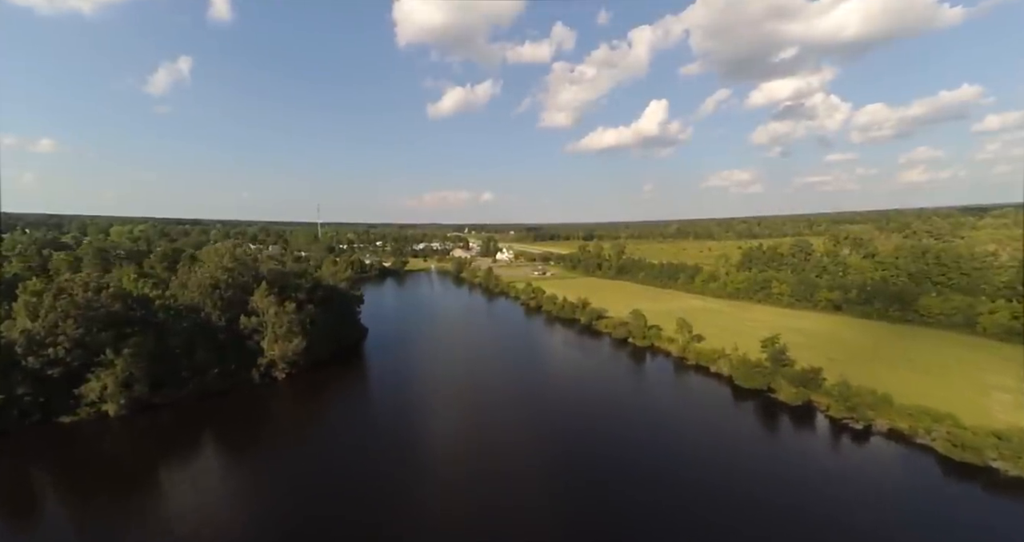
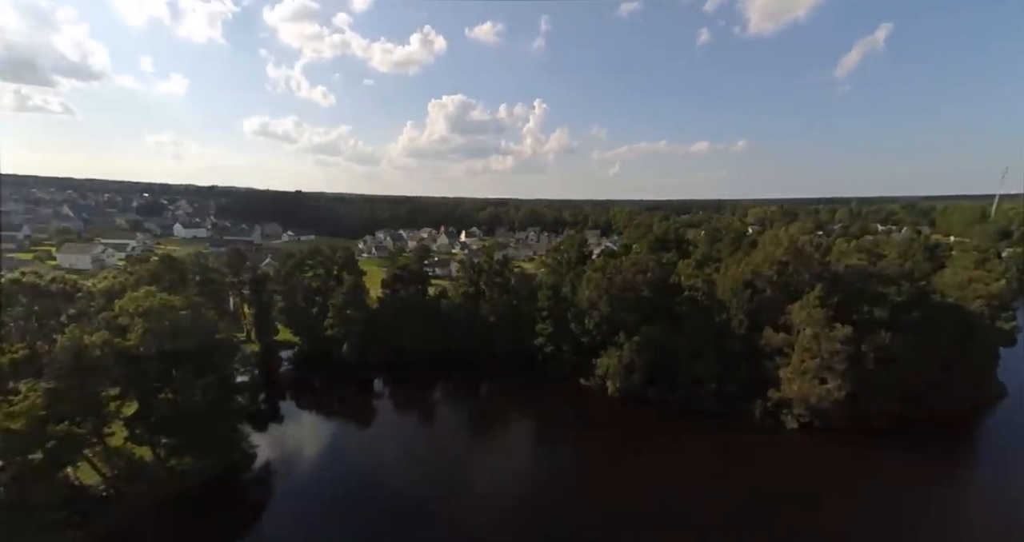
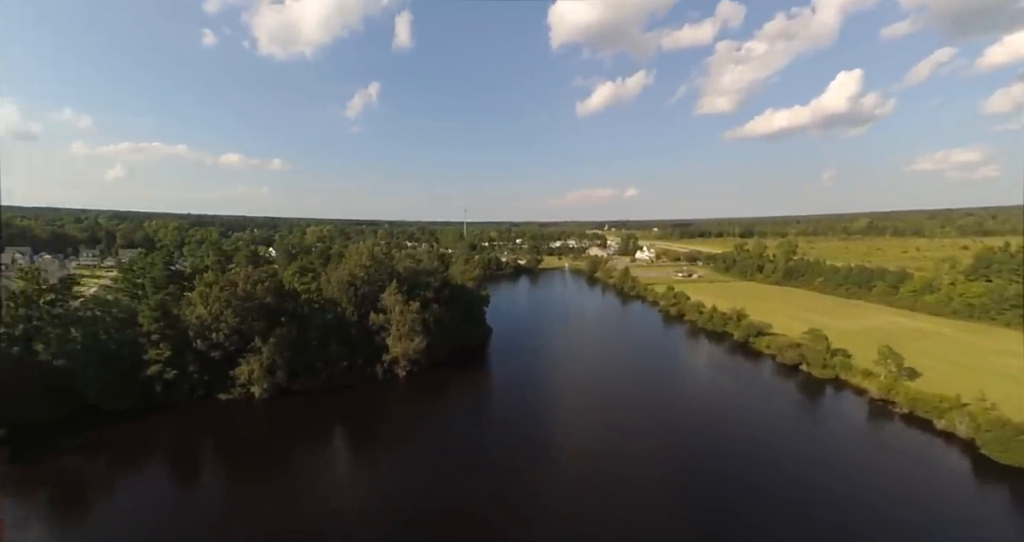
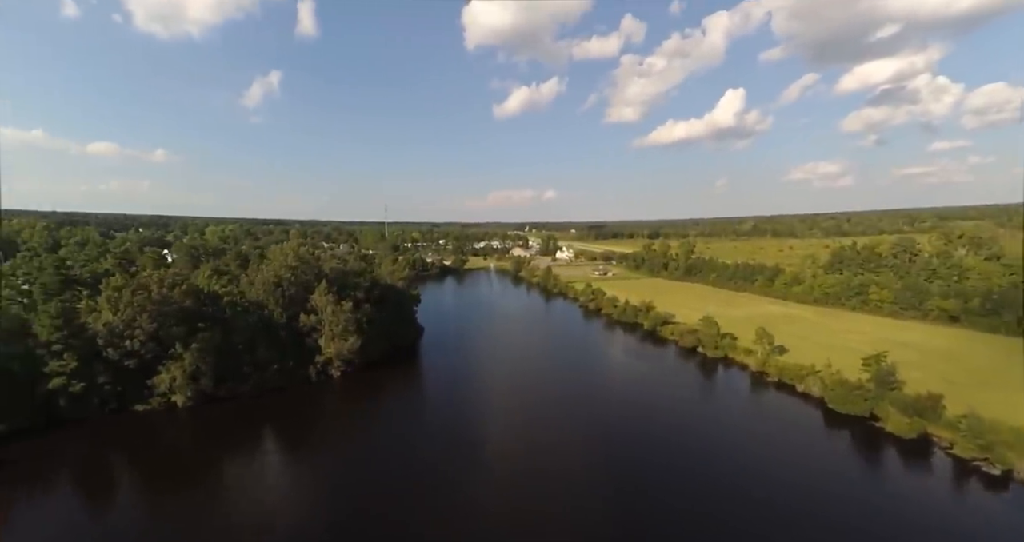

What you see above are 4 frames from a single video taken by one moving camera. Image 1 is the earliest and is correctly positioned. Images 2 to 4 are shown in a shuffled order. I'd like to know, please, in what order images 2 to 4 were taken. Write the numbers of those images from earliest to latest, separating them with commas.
4, 3, 2
